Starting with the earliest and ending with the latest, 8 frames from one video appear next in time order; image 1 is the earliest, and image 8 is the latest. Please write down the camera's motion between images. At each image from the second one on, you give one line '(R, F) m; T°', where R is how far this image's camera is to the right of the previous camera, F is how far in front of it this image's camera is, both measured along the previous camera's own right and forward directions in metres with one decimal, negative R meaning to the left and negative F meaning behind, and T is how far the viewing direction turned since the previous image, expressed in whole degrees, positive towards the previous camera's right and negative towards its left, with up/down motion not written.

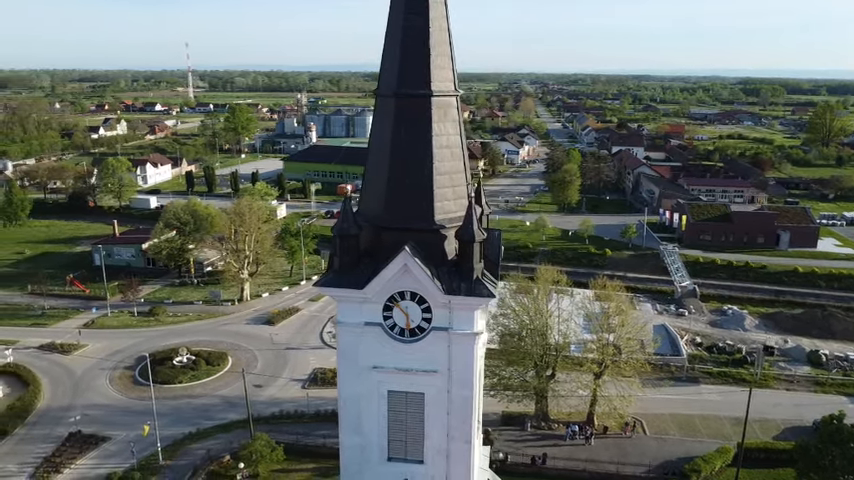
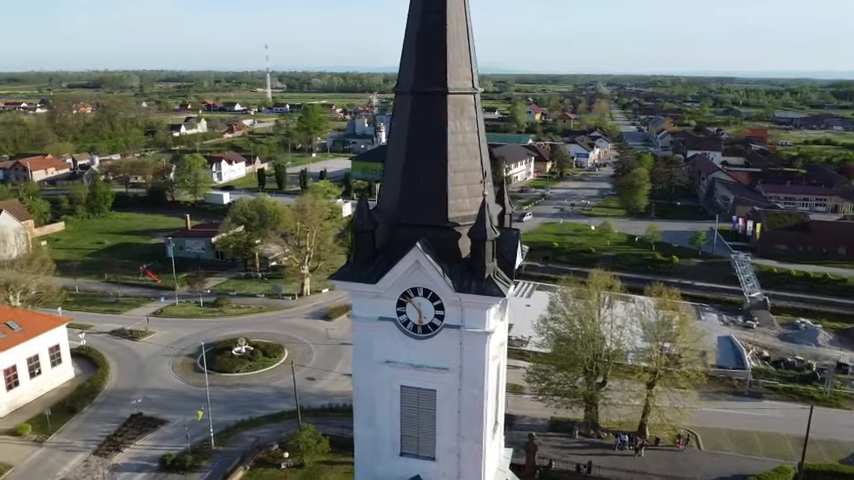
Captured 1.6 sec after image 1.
(+1.2, 0.0) m; -6°
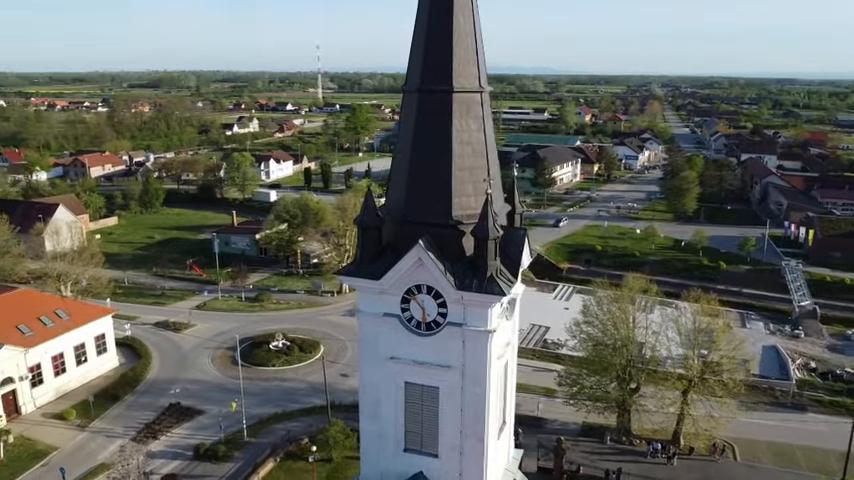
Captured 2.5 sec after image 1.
(+0.9, 0.0) m; -4°
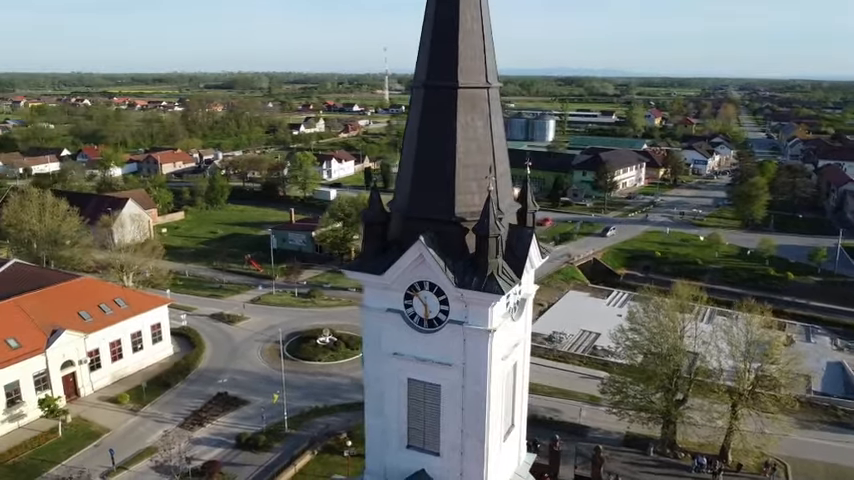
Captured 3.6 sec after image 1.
(+1.3, +0.1) m; -6°
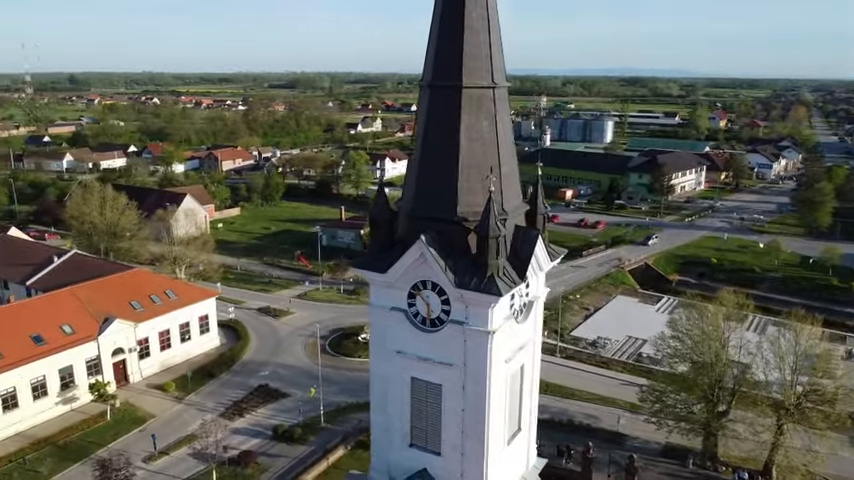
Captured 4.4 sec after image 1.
(+1.1, 0.0) m; -5°
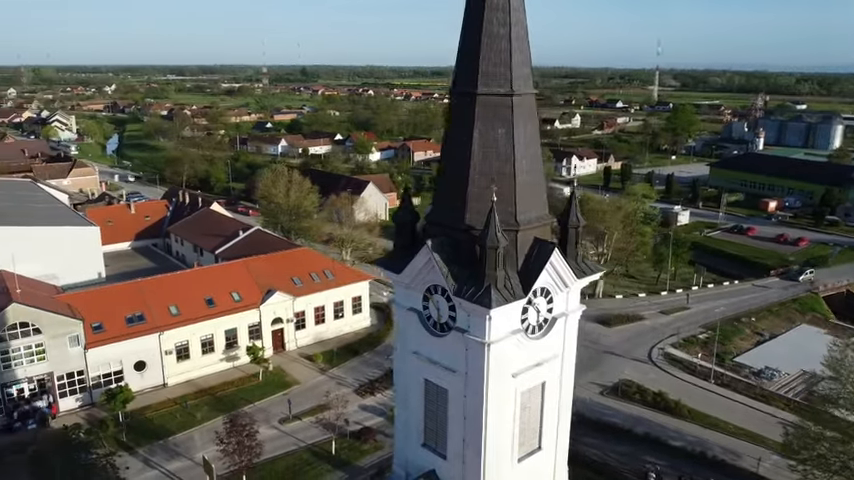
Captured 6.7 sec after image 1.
(+3.9, +0.5) m; -18°
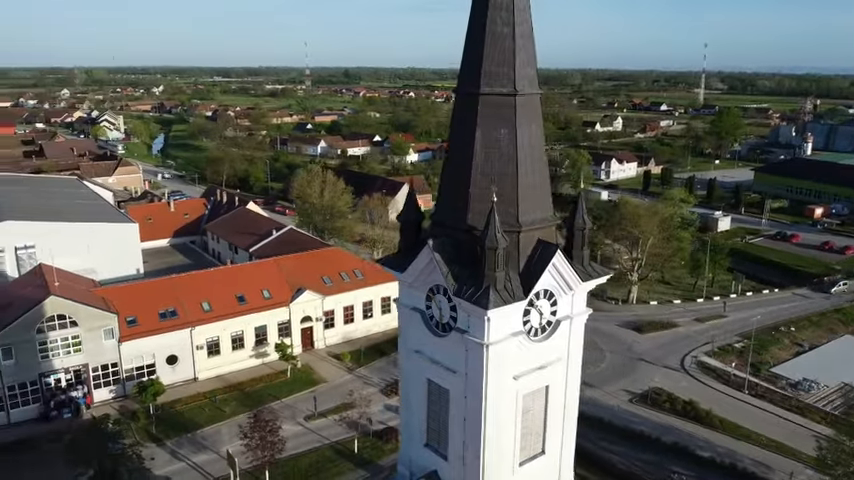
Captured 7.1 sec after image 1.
(+0.8, 0.0) m; -4°
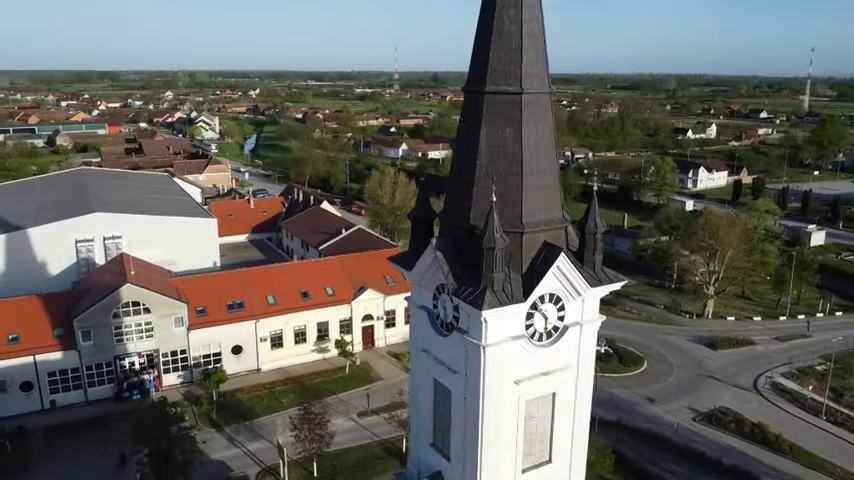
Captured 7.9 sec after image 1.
(+1.7, +0.1) m; -8°
